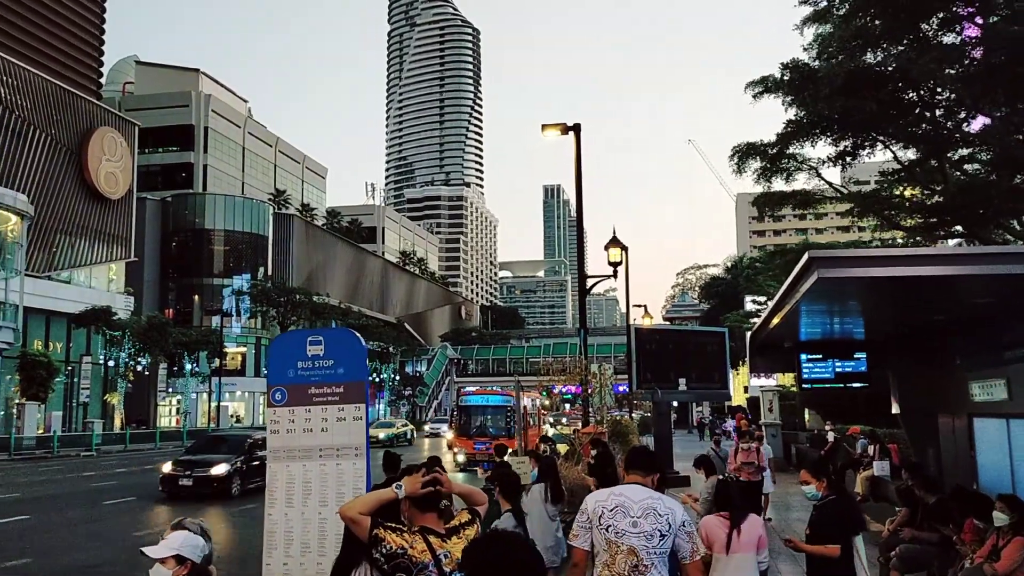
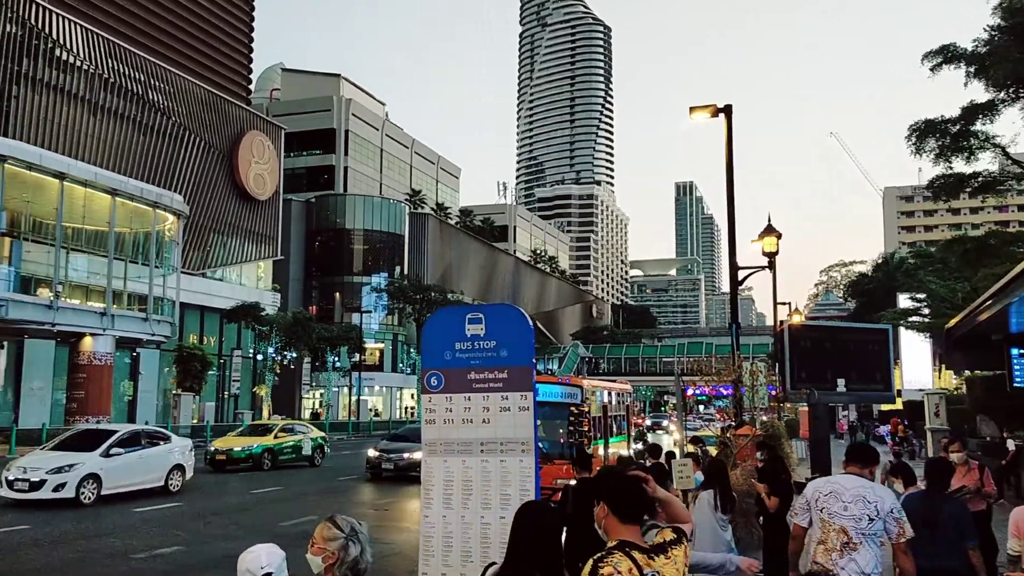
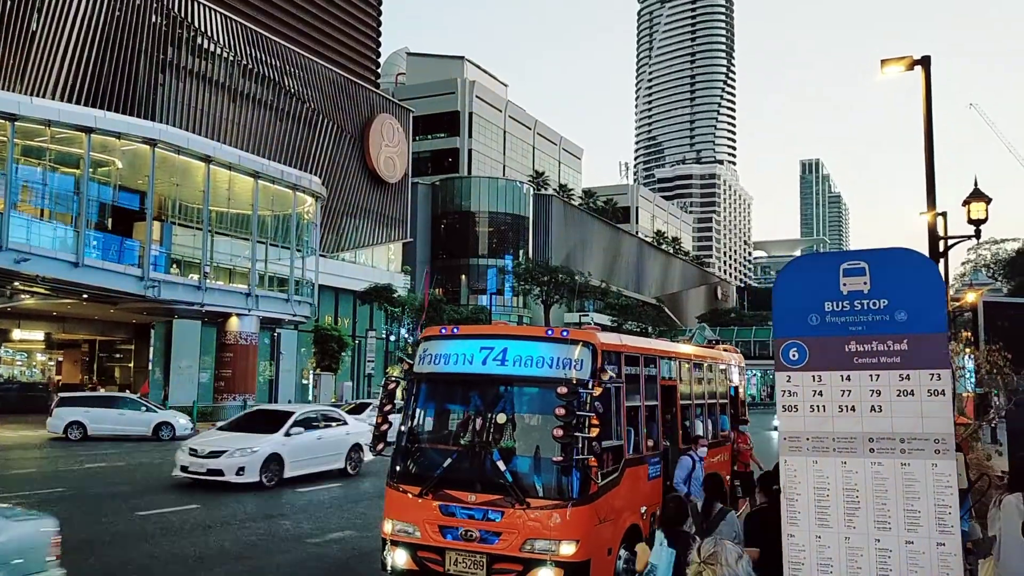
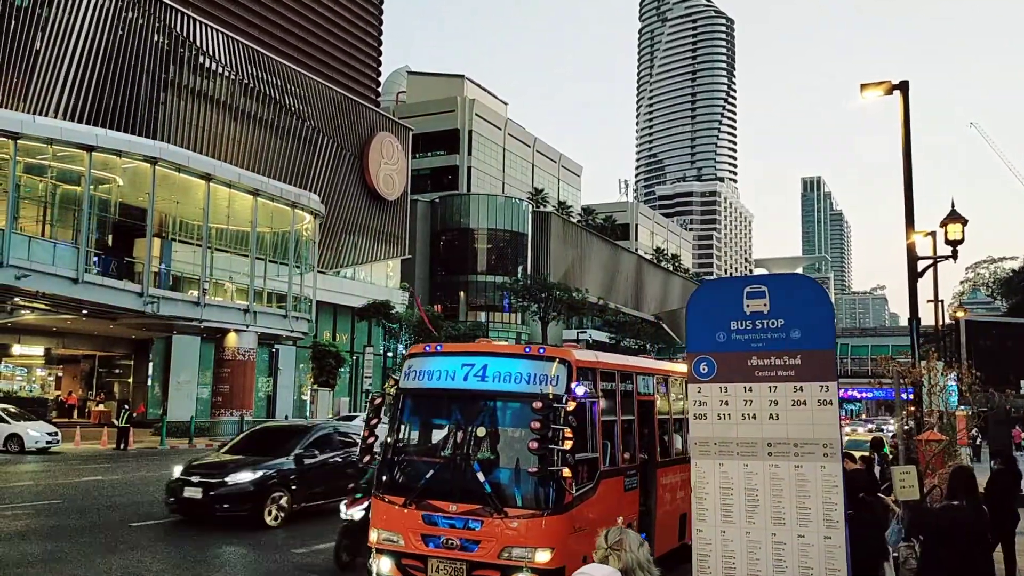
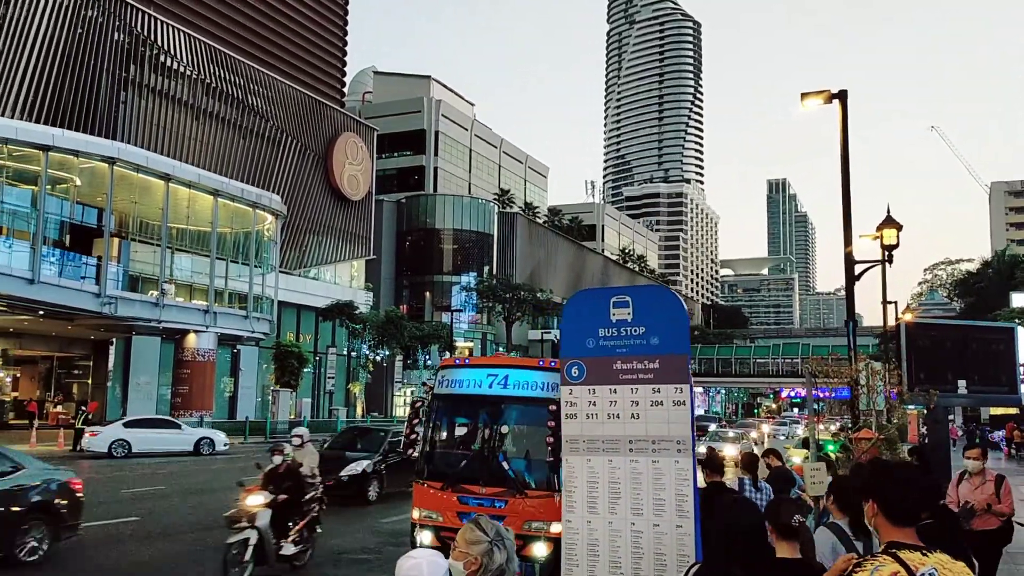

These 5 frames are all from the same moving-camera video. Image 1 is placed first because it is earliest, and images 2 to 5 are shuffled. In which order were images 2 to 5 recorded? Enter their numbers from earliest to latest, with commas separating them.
2, 5, 4, 3
